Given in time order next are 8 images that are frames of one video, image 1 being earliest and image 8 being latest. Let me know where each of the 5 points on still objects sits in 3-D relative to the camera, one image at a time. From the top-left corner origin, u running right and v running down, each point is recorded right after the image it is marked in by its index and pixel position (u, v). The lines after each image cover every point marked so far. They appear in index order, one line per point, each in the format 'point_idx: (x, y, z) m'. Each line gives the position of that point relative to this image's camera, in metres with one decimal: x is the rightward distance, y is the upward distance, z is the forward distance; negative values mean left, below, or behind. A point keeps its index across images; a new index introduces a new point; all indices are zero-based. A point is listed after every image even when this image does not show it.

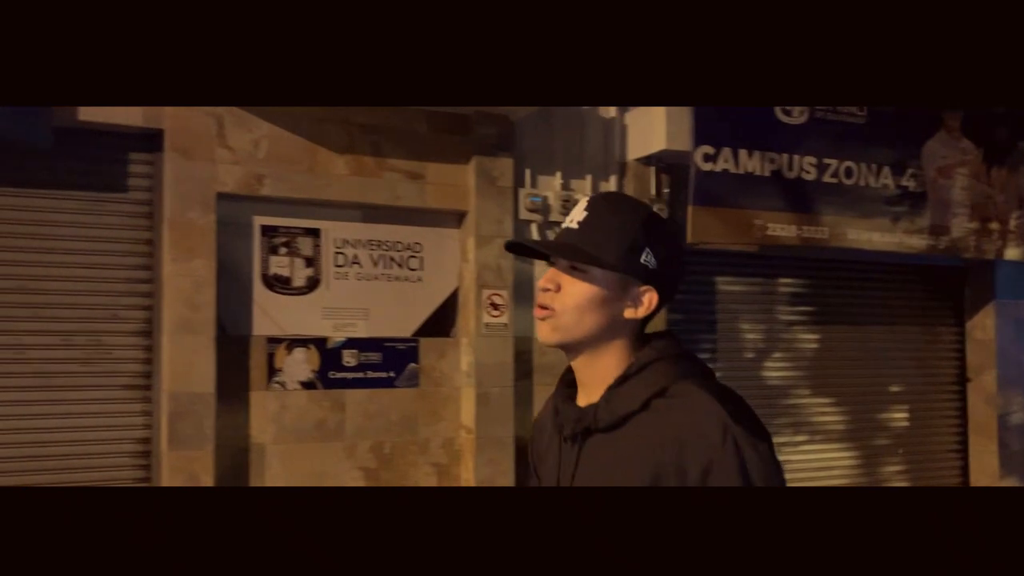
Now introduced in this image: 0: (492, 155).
0: (-0.1, +0.6, +4.5) m
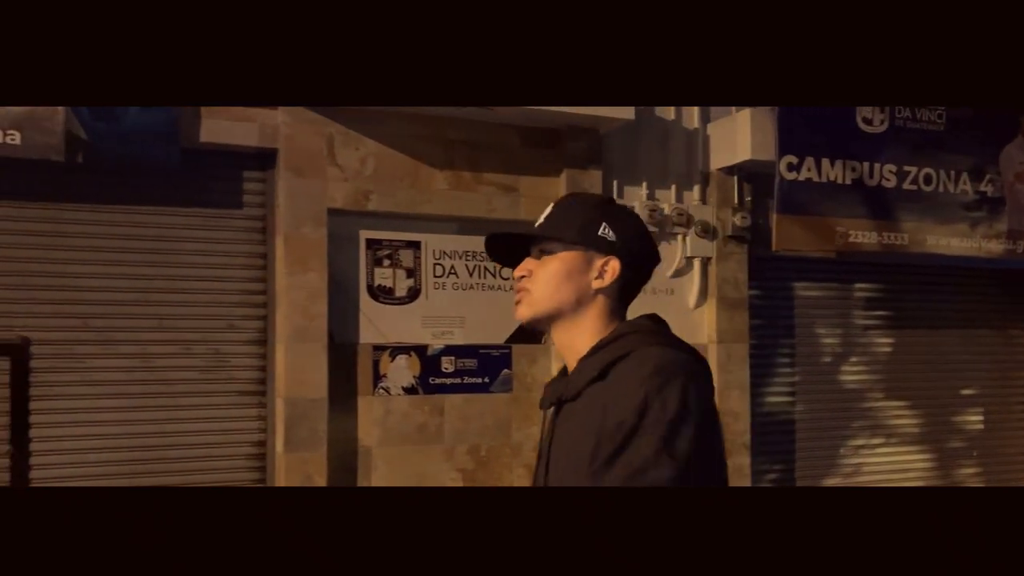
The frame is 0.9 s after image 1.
0: (+0.4, +0.6, +4.7) m
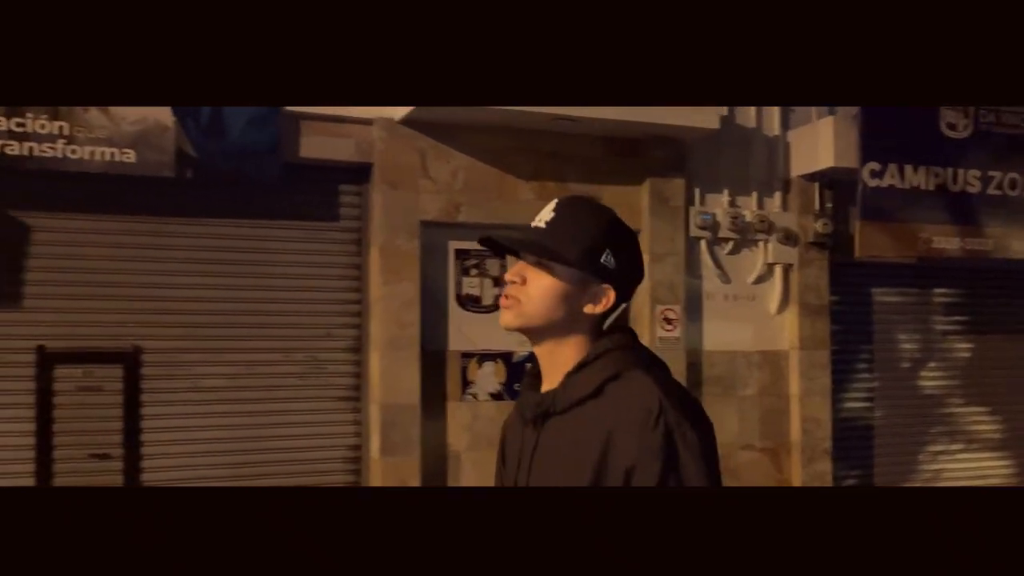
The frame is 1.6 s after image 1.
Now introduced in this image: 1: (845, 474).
0: (+0.8, +0.6, +4.7) m
1: (+1.7, -1.0, +4.9) m
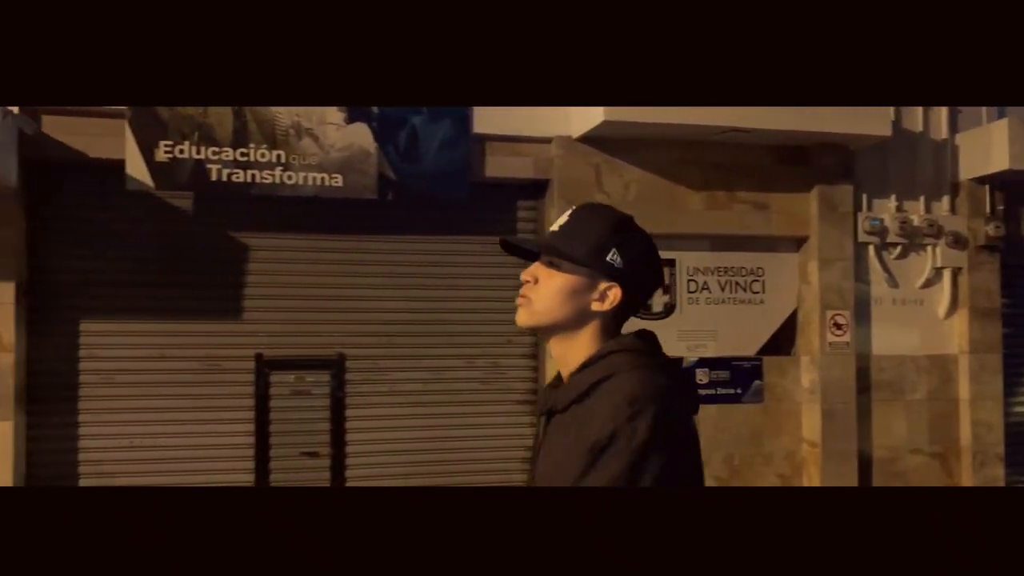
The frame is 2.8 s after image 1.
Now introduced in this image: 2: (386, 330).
0: (+1.6, +0.5, +4.8) m
1: (+2.6, -1.0, +4.9) m
2: (-0.6, -0.2, +4.3) m
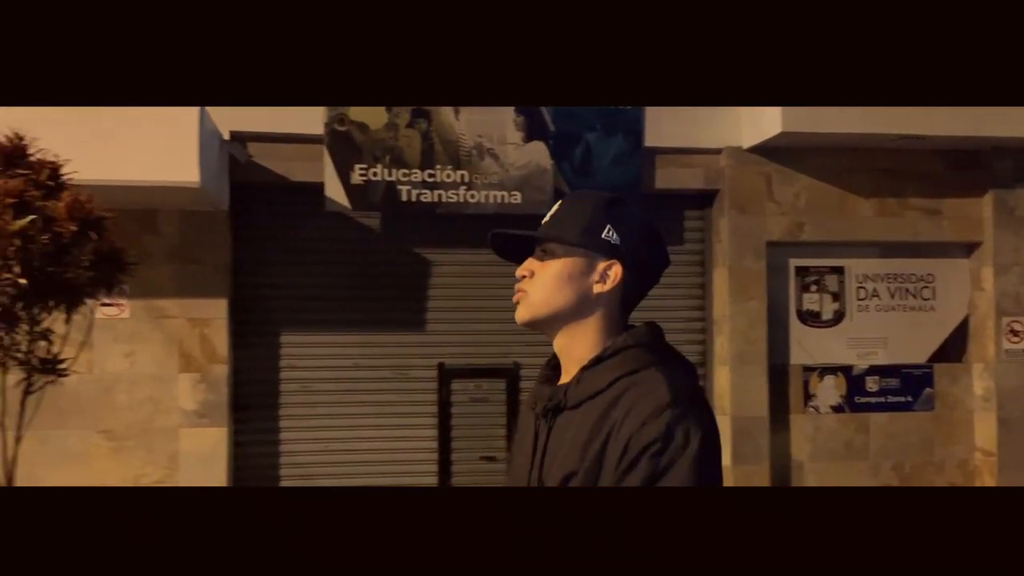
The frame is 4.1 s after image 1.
0: (+2.5, +0.5, +4.7) m
1: (+3.5, -1.0, +4.7) m
2: (+0.2, -0.2, +4.4) m
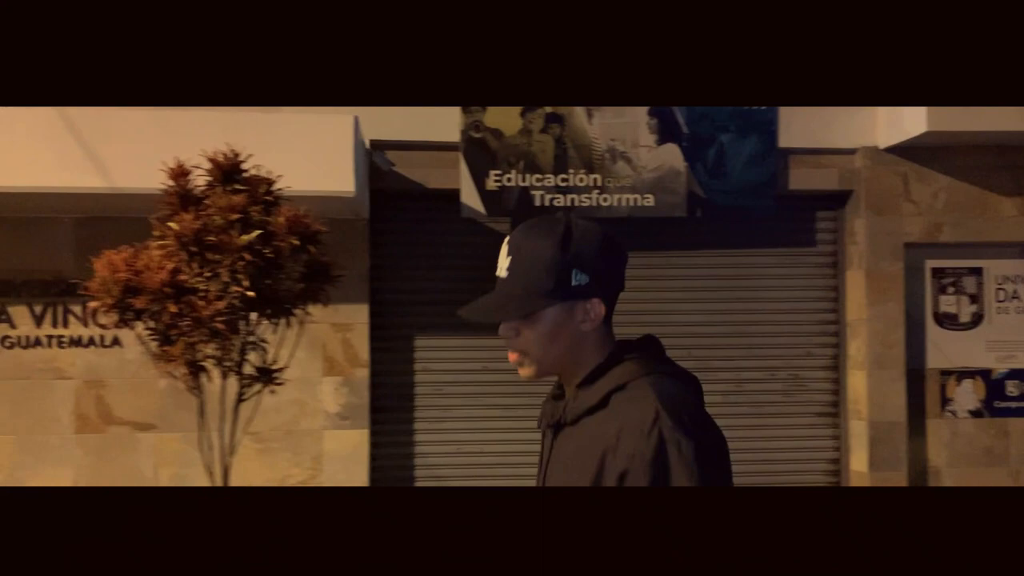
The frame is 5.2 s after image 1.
0: (+3.1, +0.5, +4.5) m
1: (+4.1, -1.0, +4.4) m
2: (+0.8, -0.3, +4.4) m
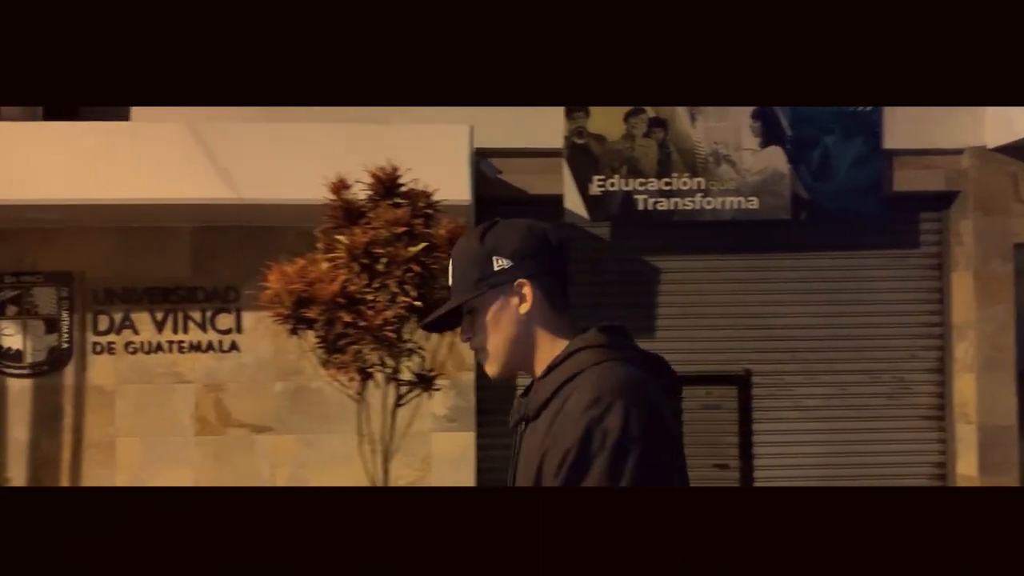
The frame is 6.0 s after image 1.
0: (+3.6, +0.5, +4.4) m
1: (+4.6, -1.0, +4.2) m
2: (+1.3, -0.3, +4.4) m
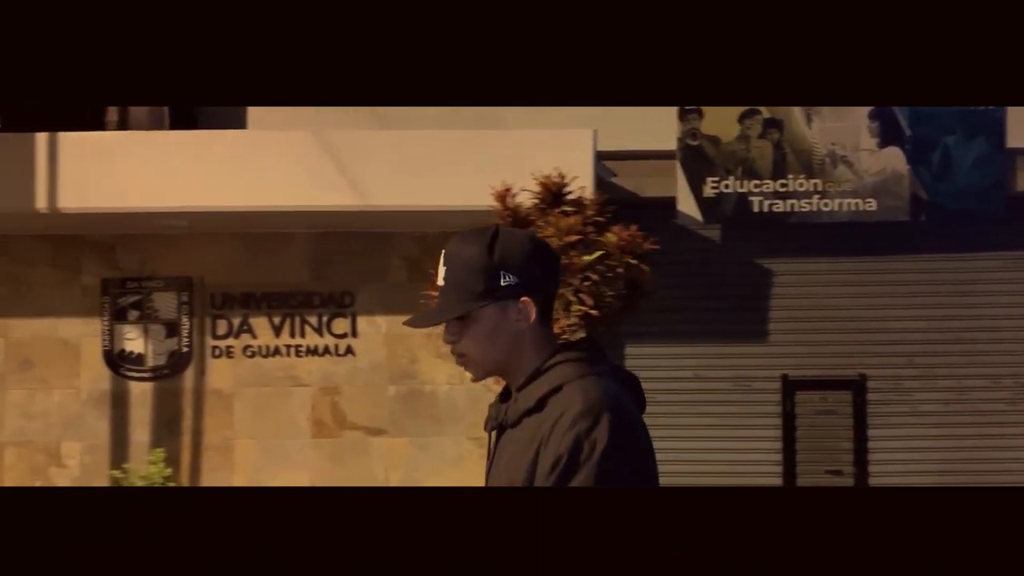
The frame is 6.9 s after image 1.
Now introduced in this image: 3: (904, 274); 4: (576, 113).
0: (+4.1, +0.5, +4.2) m
1: (+5.1, -1.0, +4.0) m
2: (+1.8, -0.3, +4.3) m
3: (+1.8, +0.1, +4.3) m
4: (+0.3, +0.8, +4.4) m
